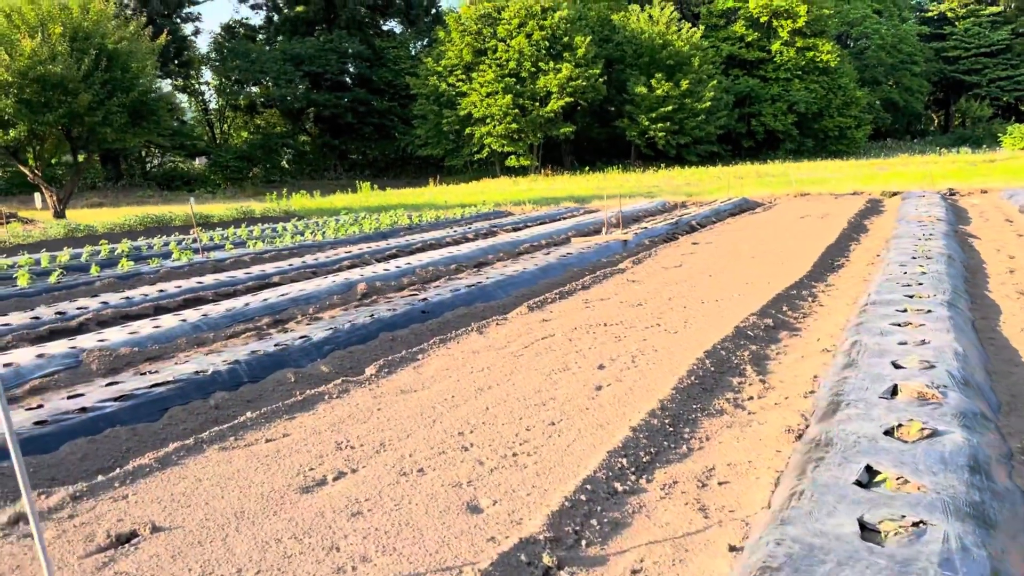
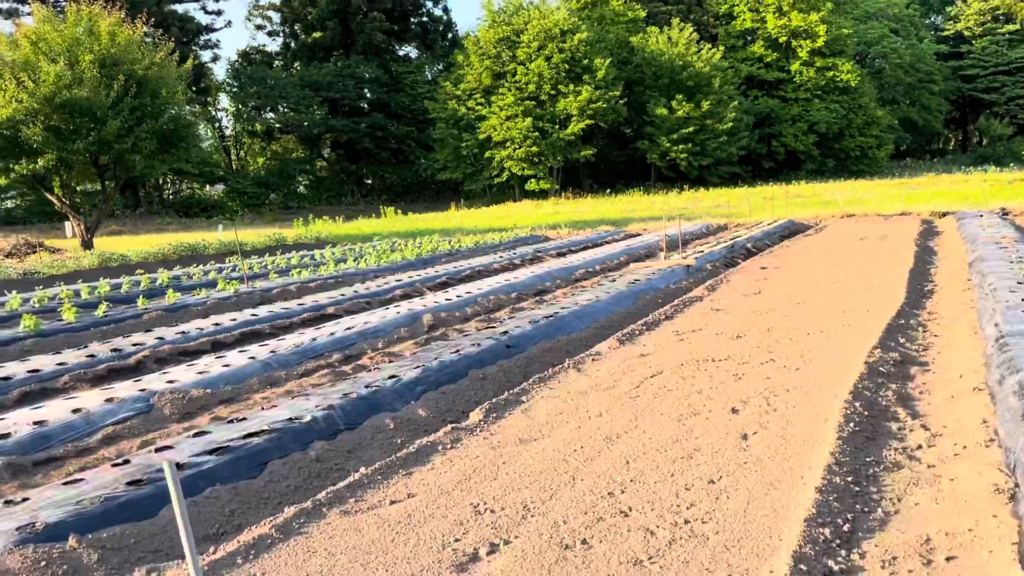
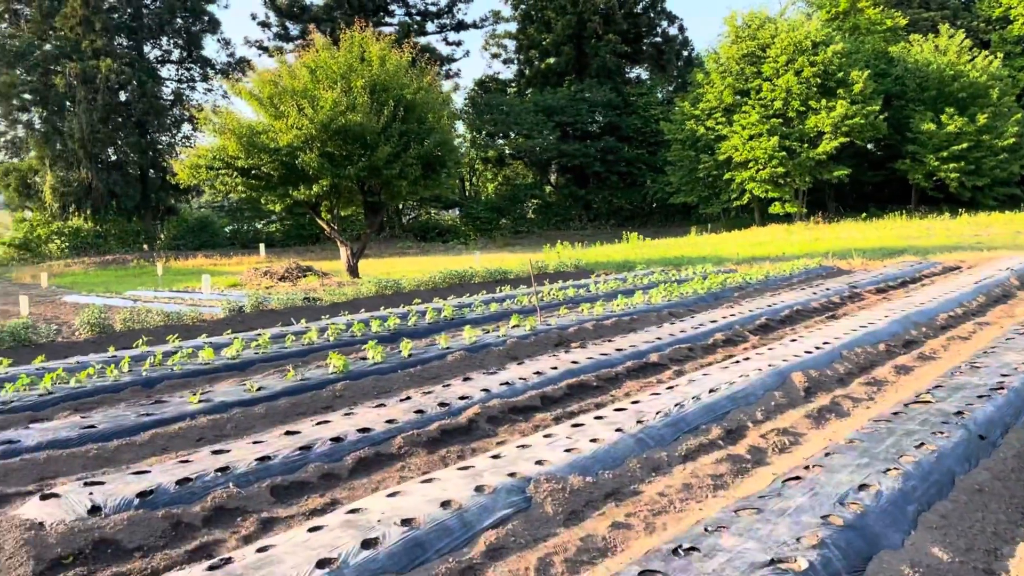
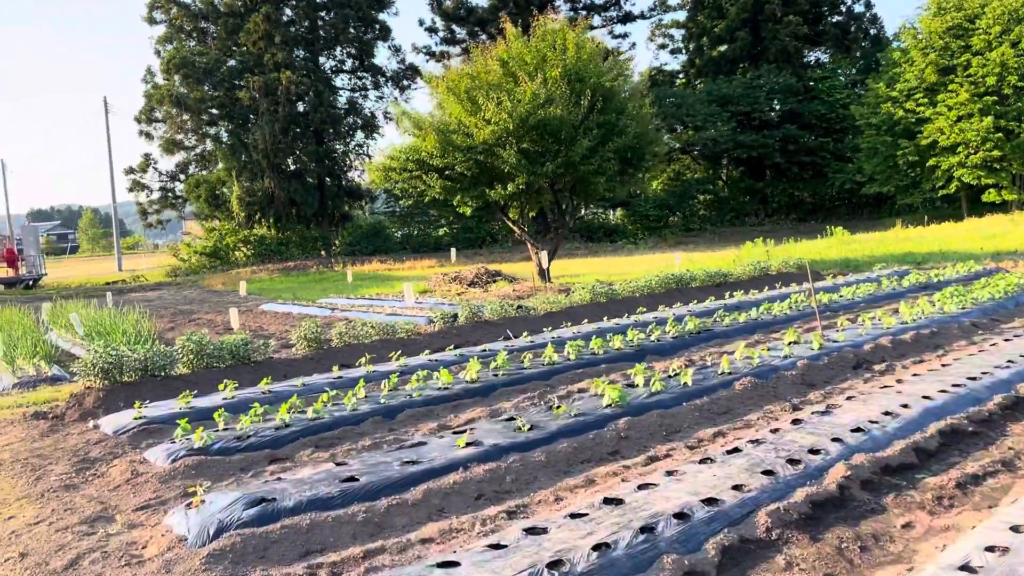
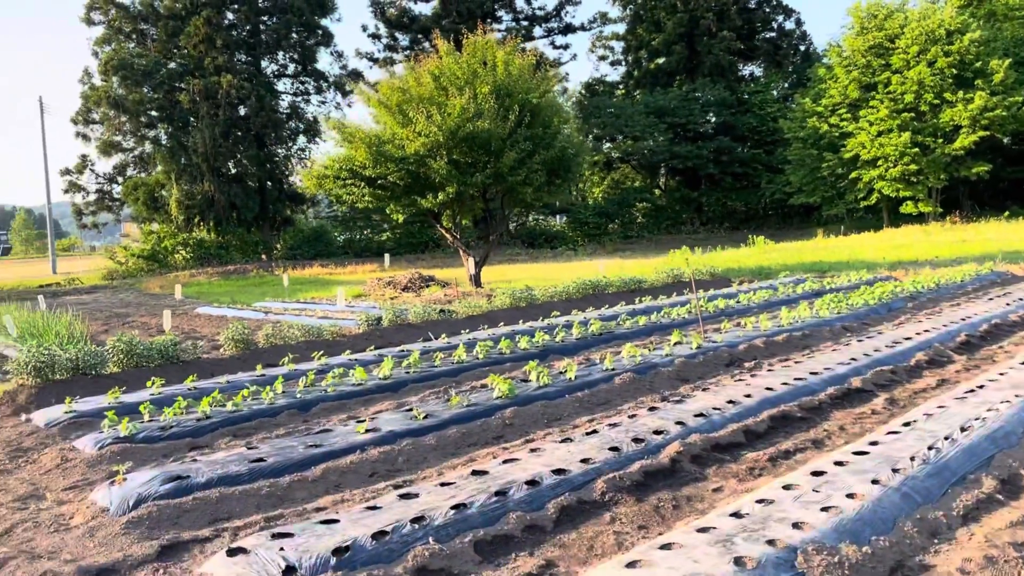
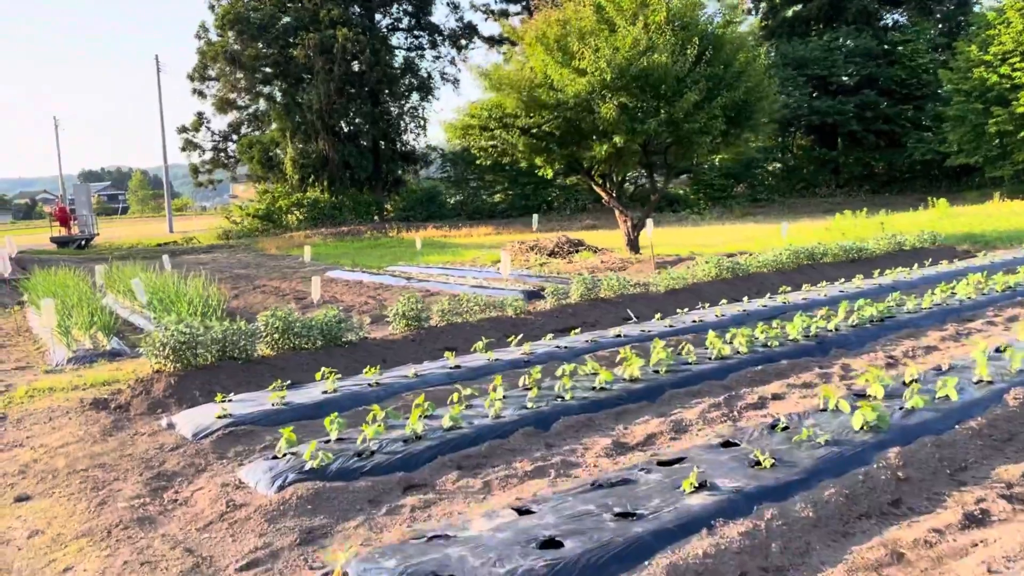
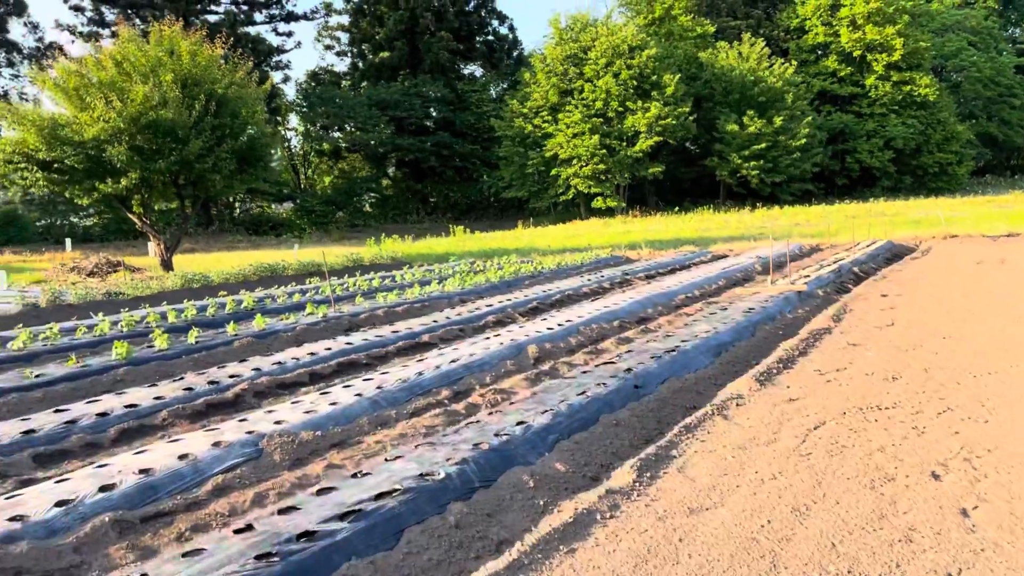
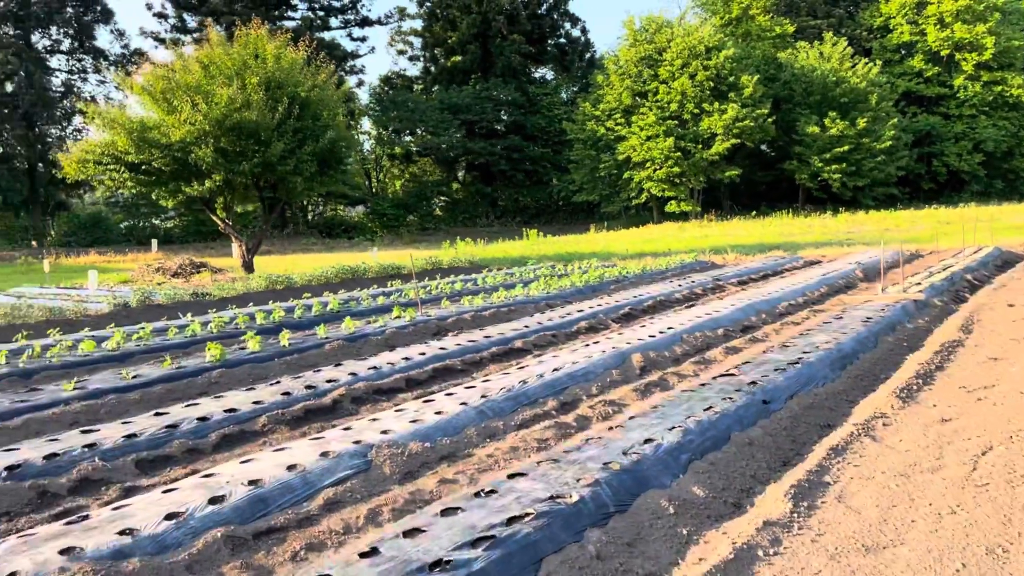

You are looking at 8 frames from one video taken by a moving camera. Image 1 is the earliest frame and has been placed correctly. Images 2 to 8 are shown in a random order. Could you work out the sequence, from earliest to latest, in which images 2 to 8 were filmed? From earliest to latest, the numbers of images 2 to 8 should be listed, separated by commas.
2, 7, 8, 3, 5, 4, 6
